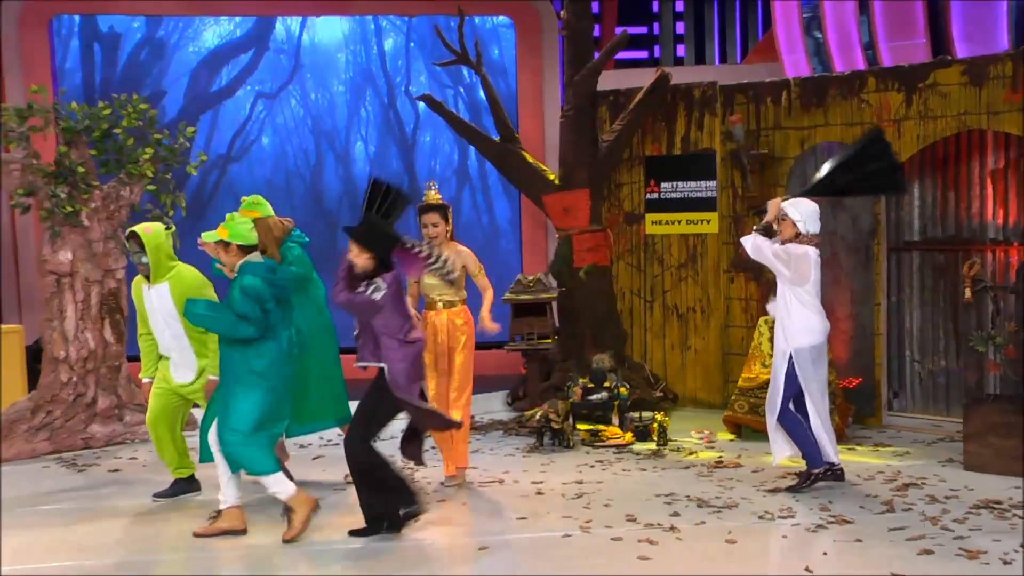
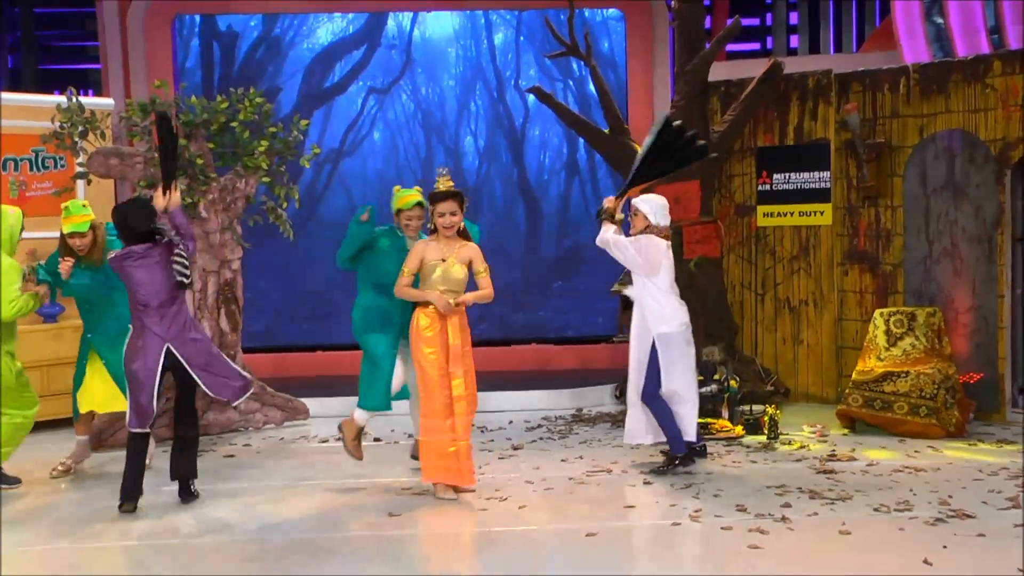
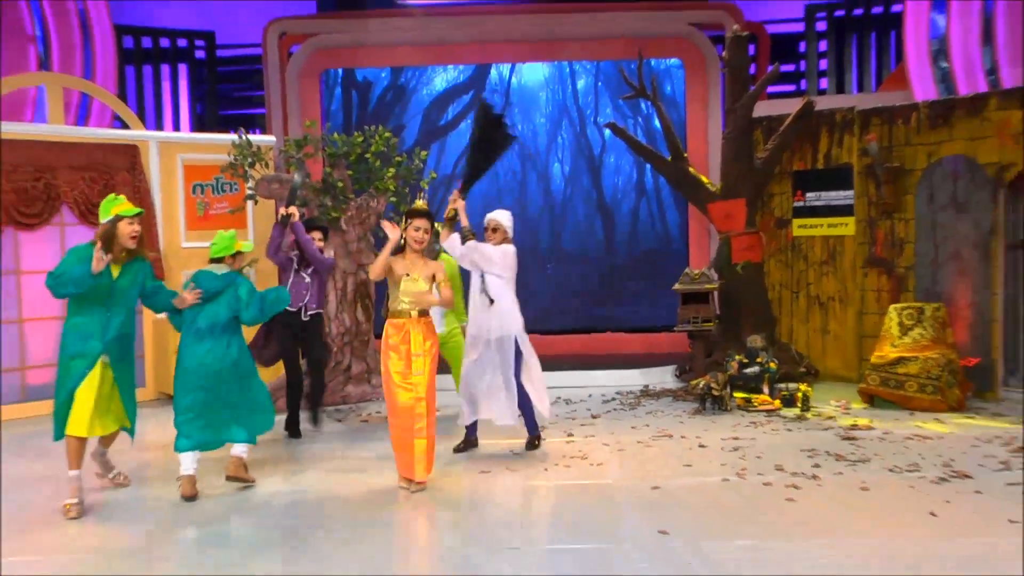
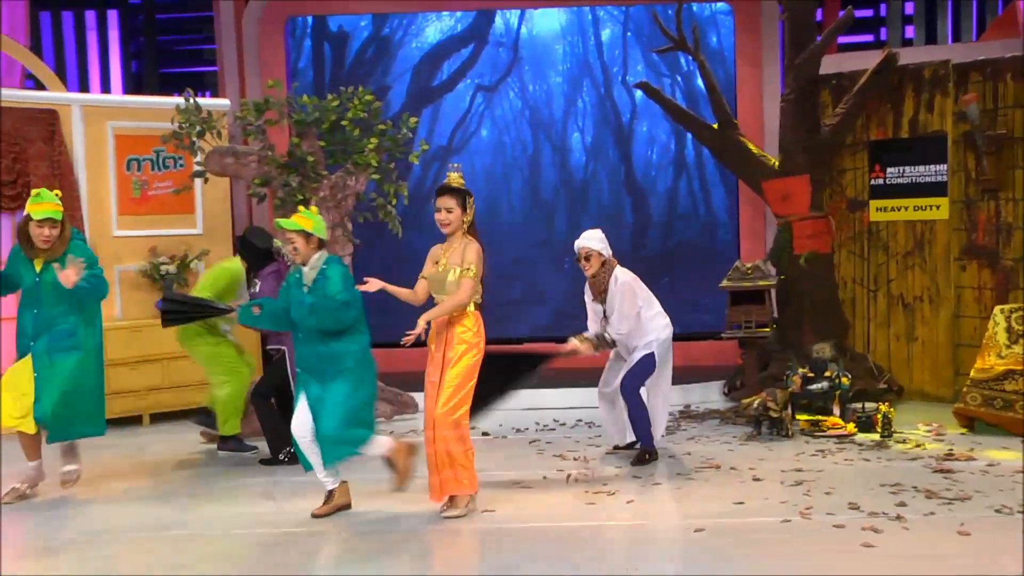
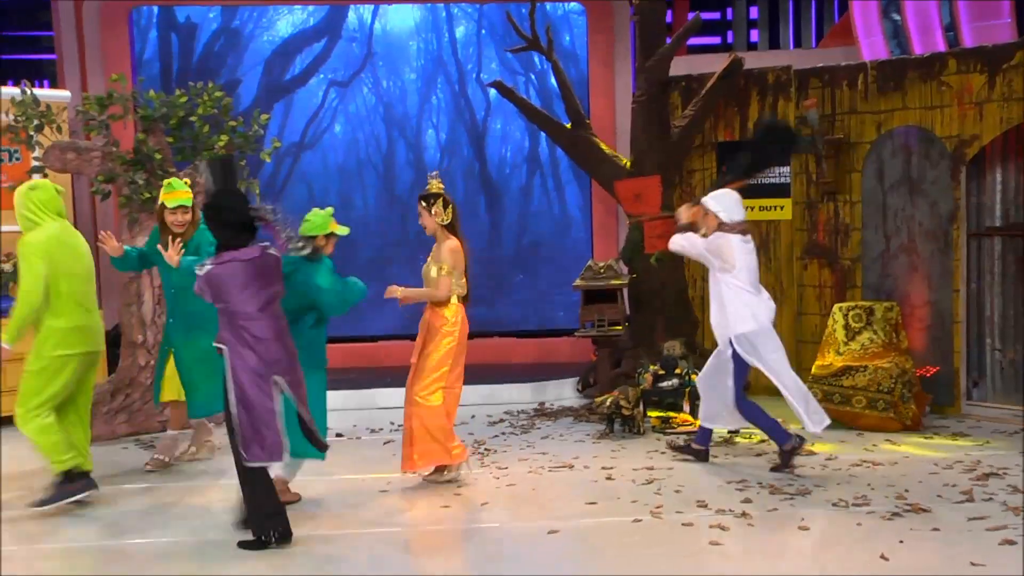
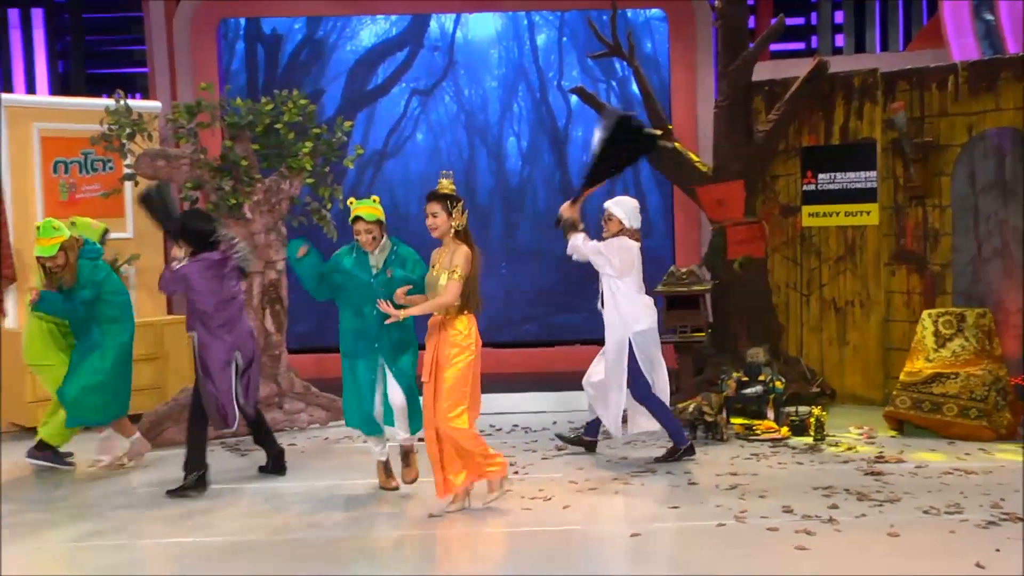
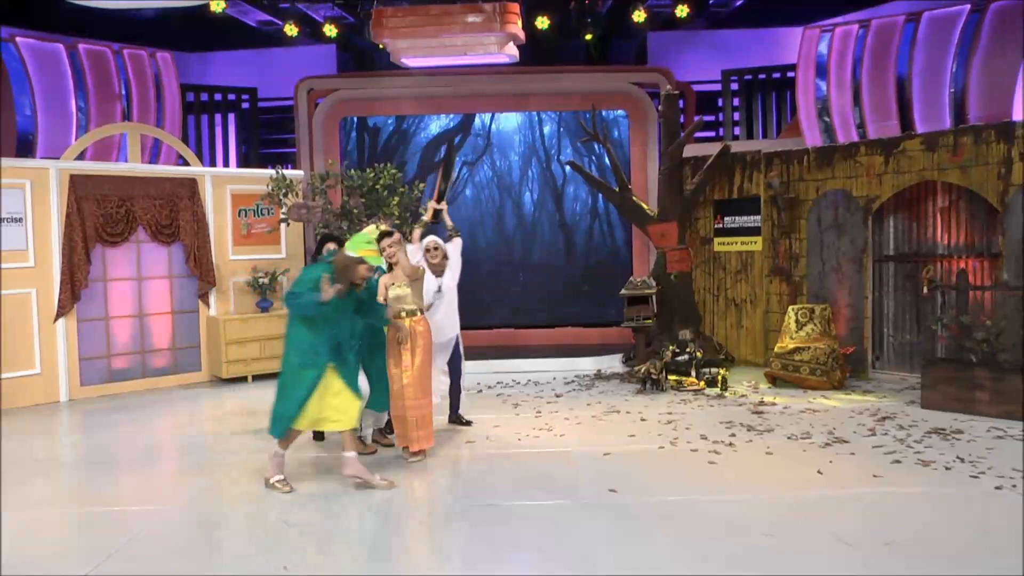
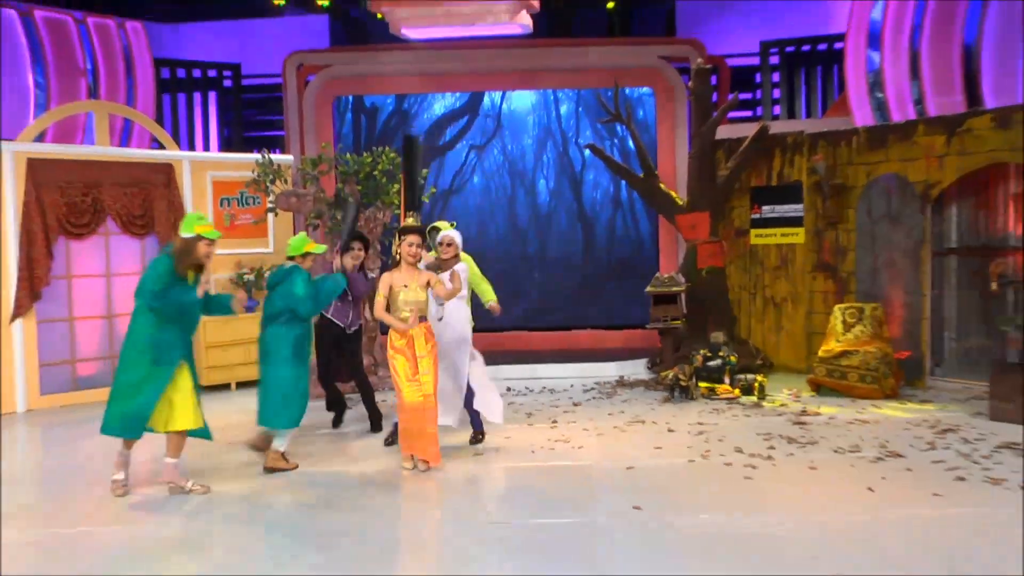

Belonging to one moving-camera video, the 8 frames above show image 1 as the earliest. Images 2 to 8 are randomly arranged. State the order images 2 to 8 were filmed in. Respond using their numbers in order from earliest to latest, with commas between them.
5, 2, 6, 4, 3, 8, 7
